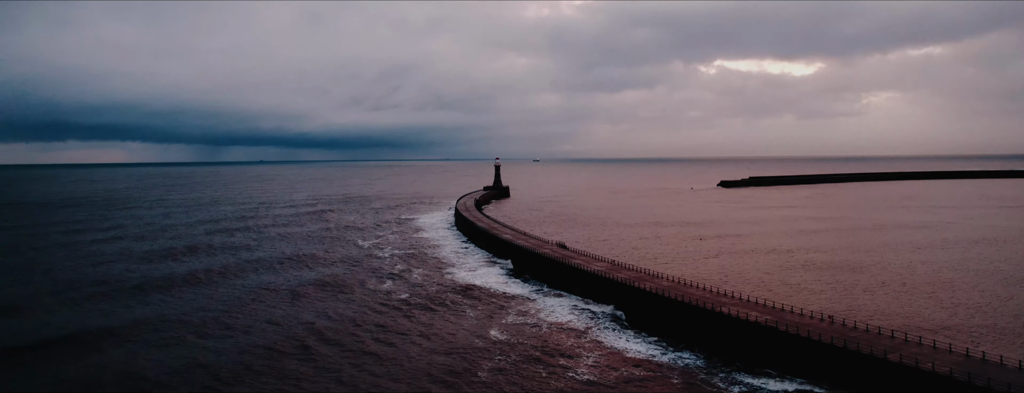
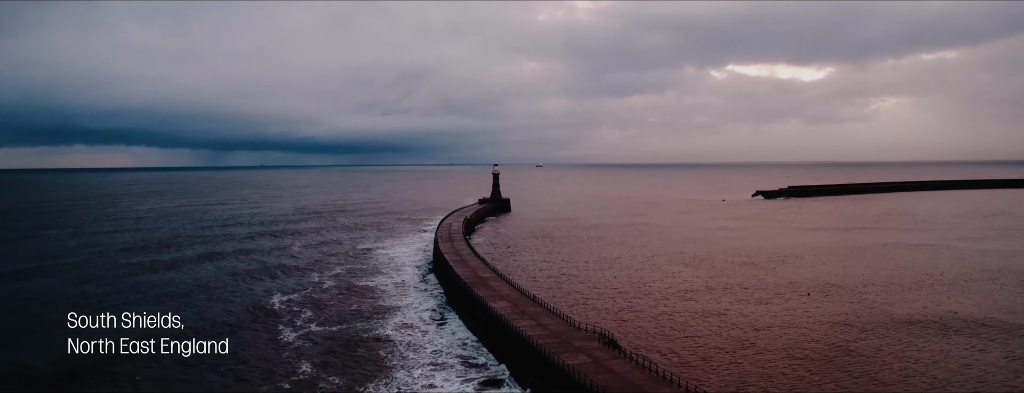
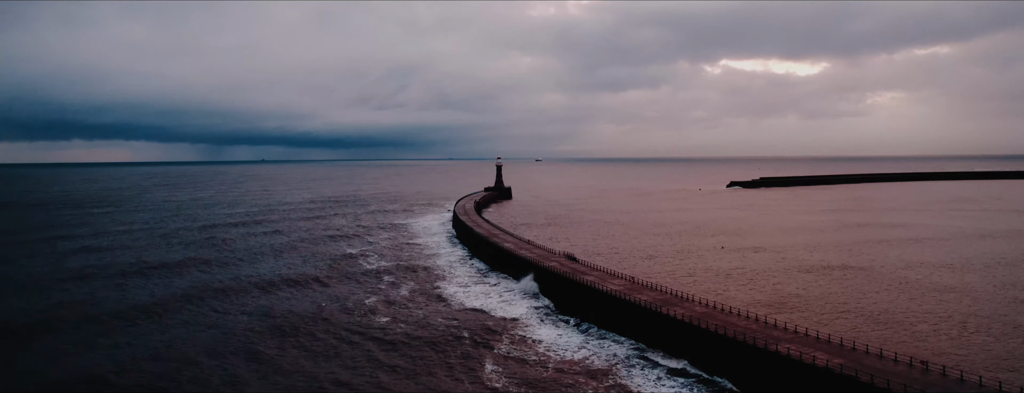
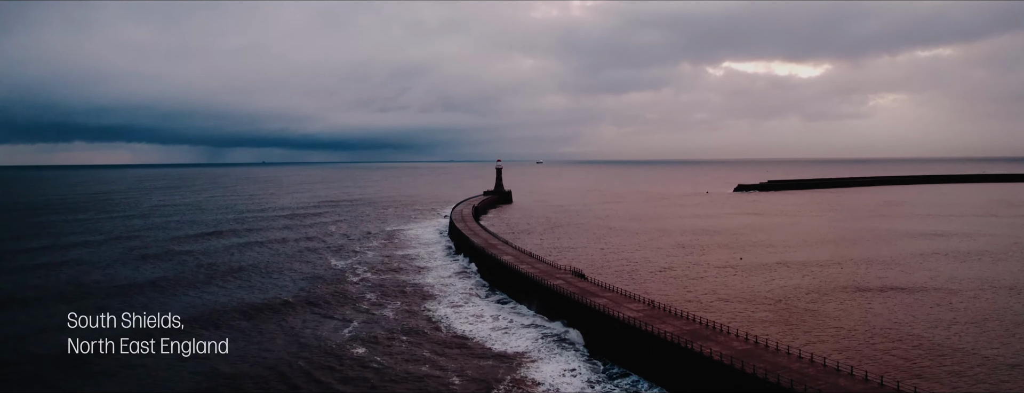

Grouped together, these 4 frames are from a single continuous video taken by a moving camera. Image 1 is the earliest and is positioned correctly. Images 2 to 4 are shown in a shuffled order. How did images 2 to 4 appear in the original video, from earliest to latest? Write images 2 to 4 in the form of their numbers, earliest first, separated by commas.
3, 4, 2
